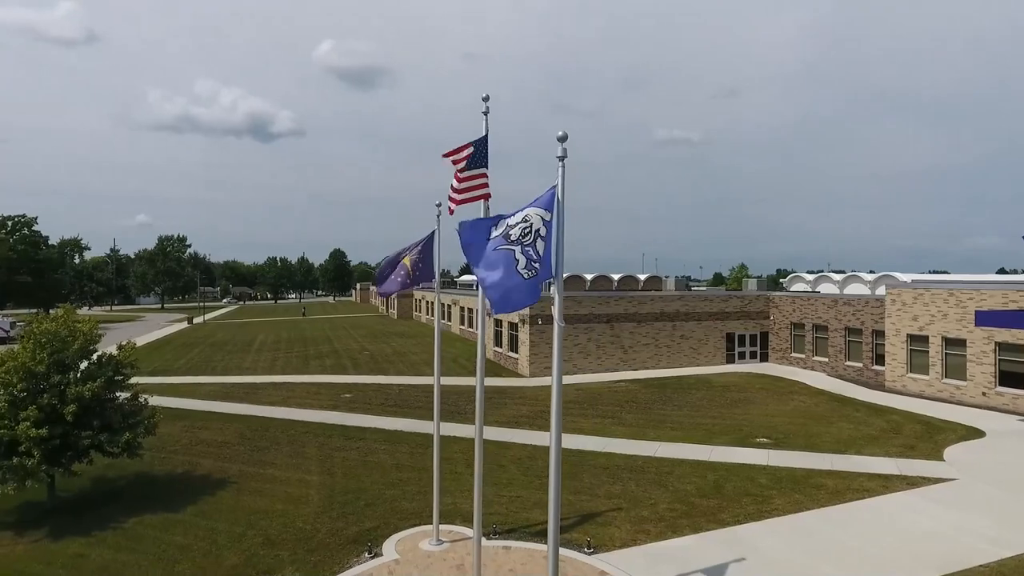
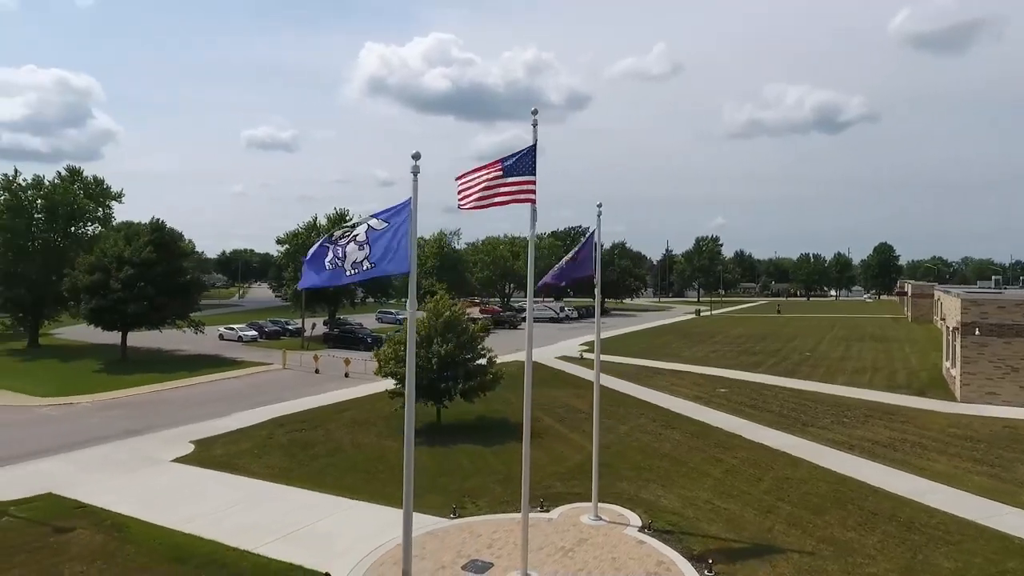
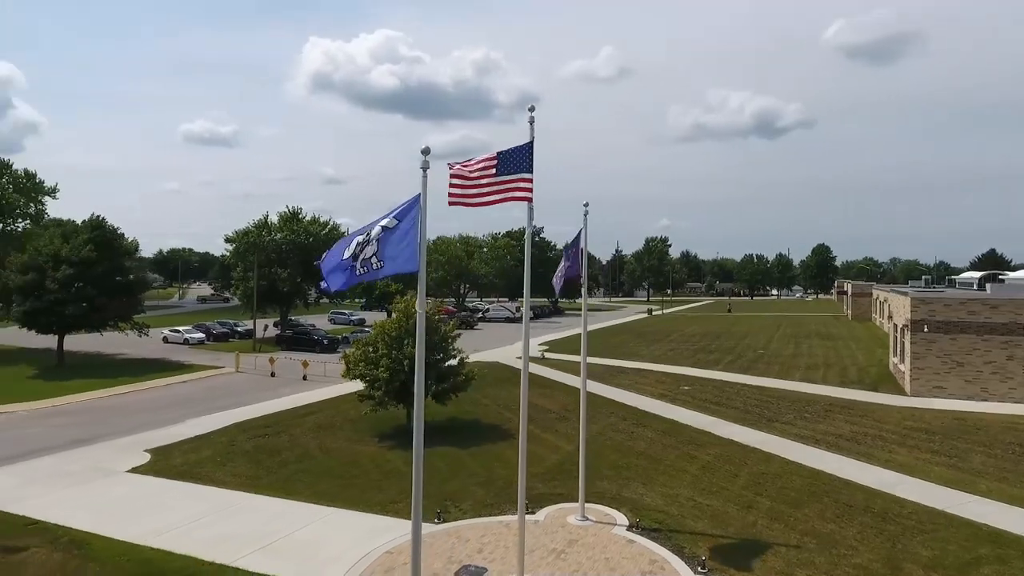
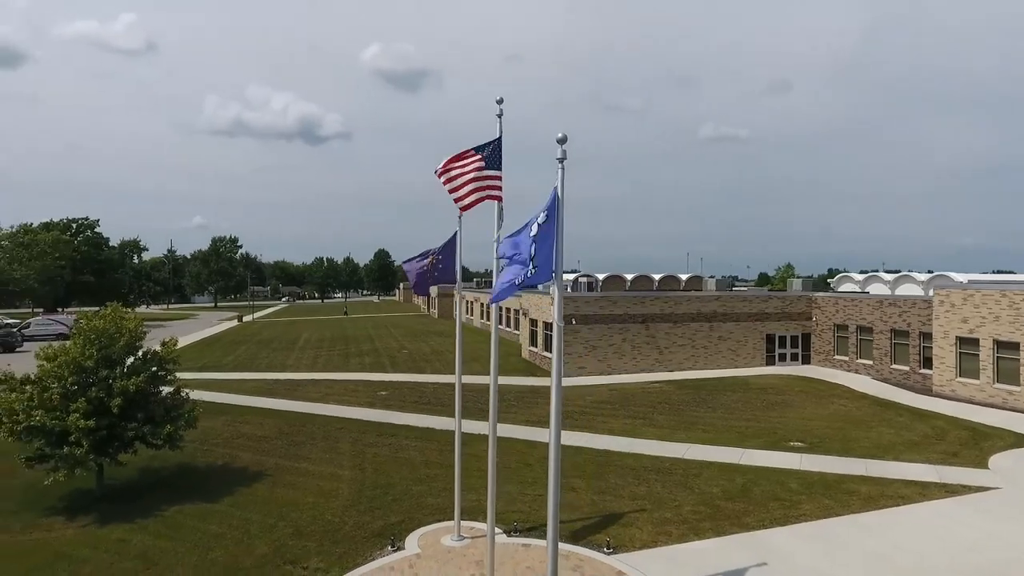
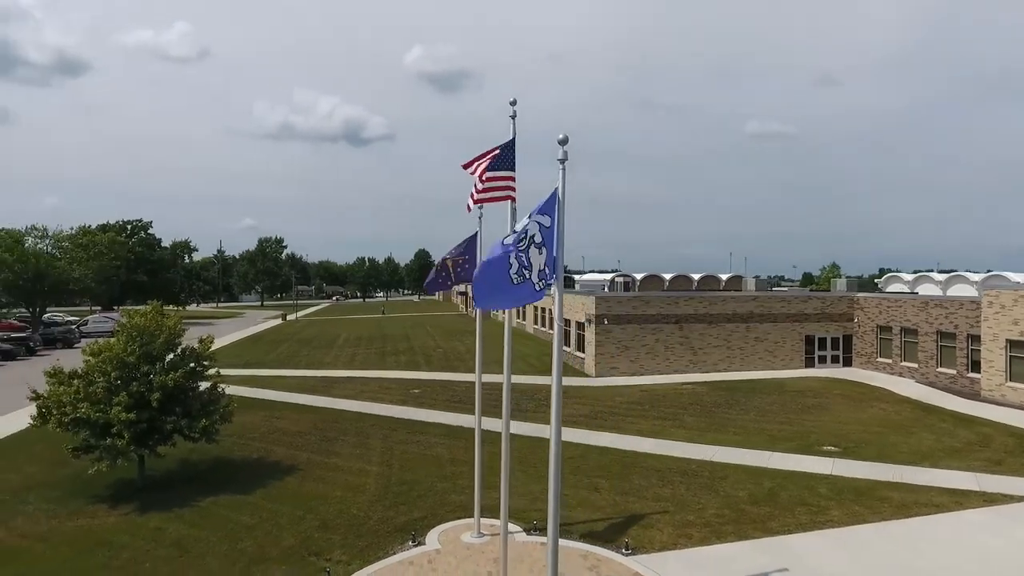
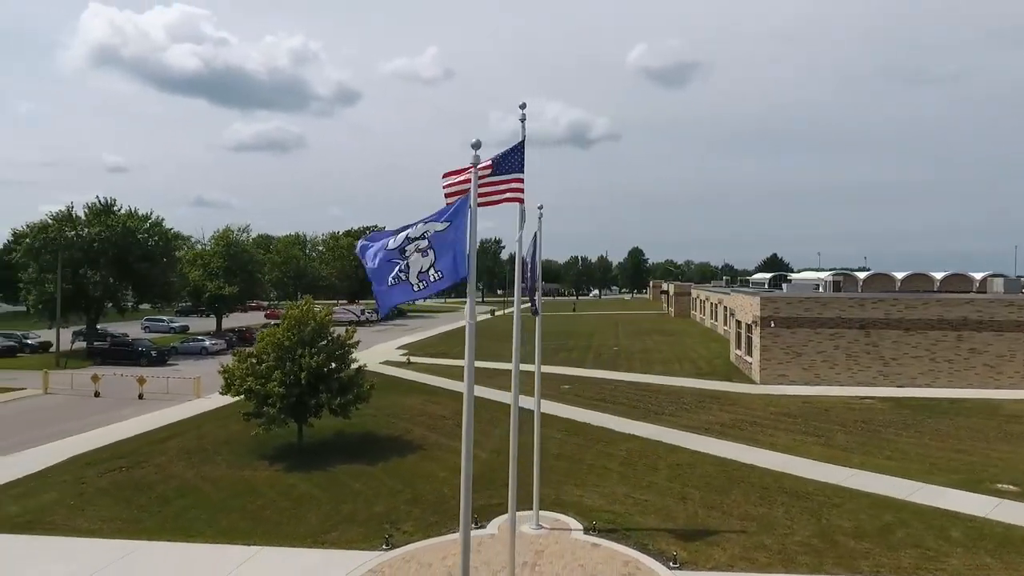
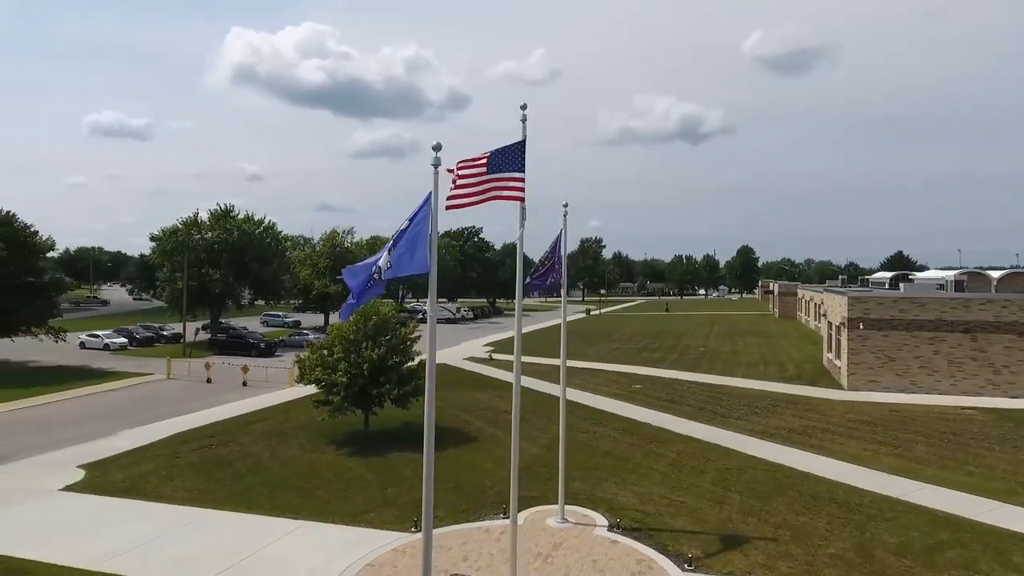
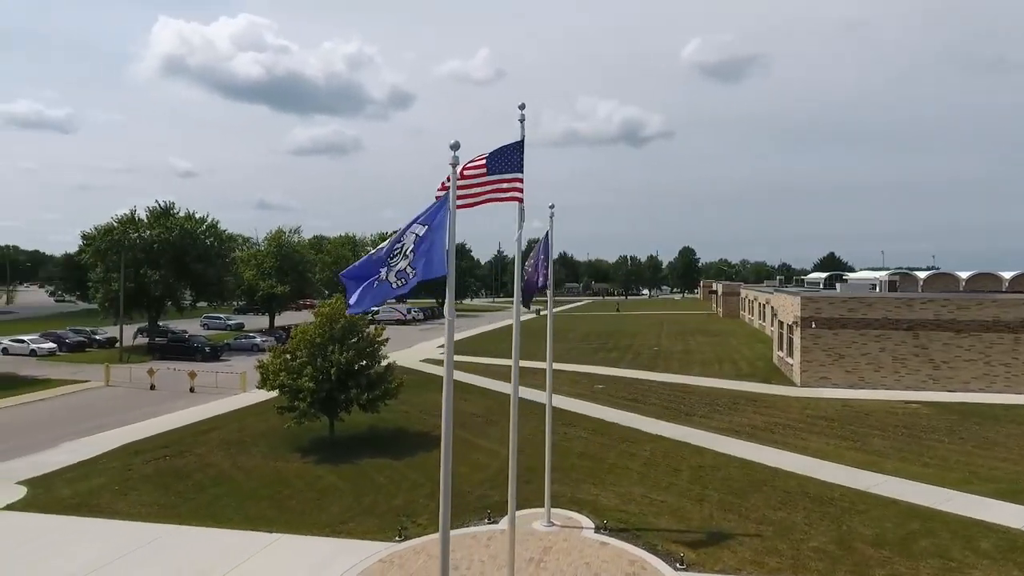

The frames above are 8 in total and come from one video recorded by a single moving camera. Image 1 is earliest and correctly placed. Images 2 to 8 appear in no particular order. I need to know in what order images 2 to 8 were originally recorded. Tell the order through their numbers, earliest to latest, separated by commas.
4, 5, 6, 8, 7, 3, 2
